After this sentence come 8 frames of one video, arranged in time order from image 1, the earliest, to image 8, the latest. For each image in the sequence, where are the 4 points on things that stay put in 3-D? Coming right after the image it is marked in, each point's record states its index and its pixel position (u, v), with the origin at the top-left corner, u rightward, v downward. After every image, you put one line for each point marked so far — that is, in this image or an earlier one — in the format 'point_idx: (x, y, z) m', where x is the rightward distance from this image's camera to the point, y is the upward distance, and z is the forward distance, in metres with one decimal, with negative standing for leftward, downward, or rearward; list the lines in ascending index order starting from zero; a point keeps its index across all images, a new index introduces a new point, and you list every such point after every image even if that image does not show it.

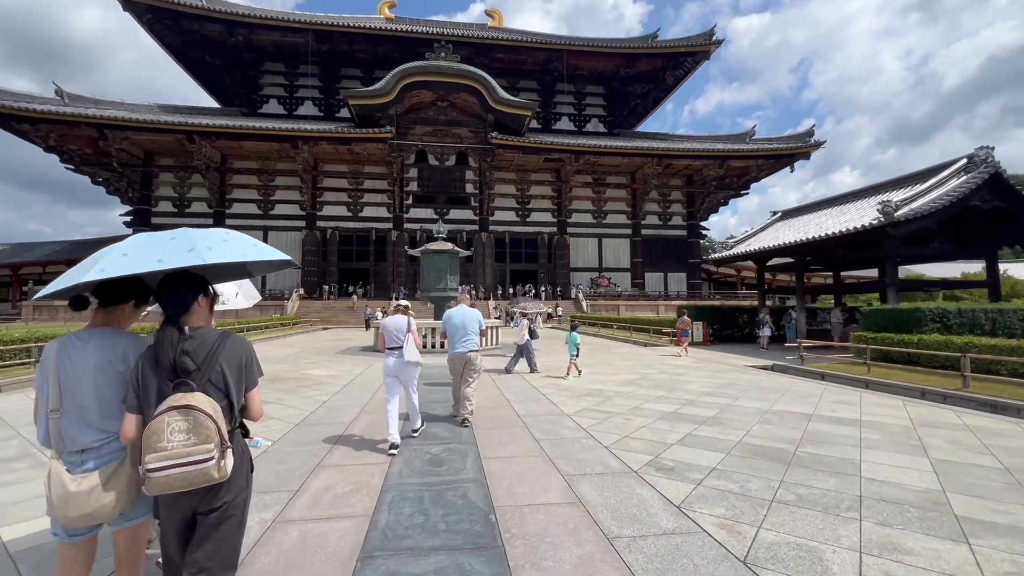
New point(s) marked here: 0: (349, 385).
0: (-2.8, -1.7, +8.3) m
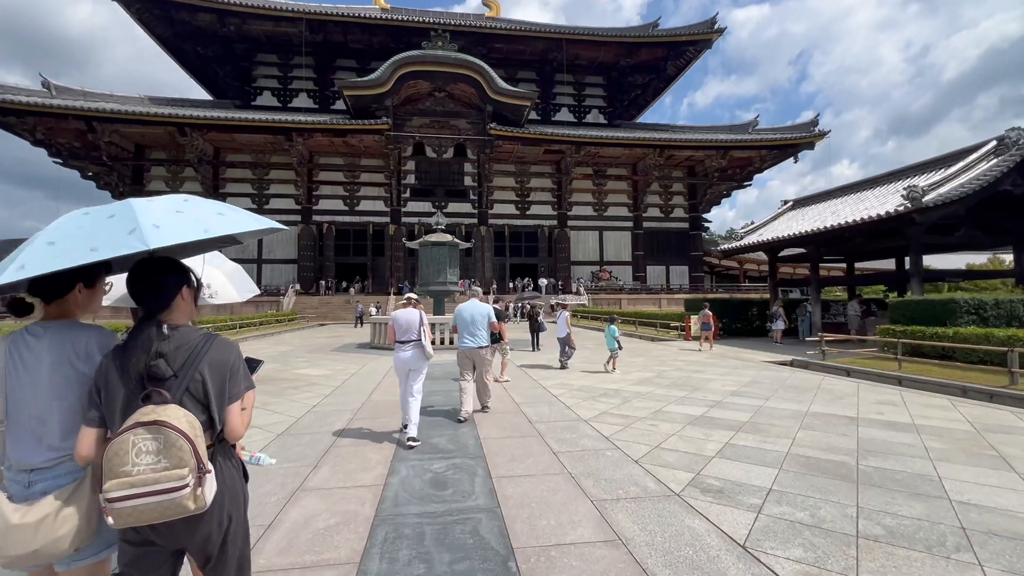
0: (-2.7, -1.6, +7.7) m
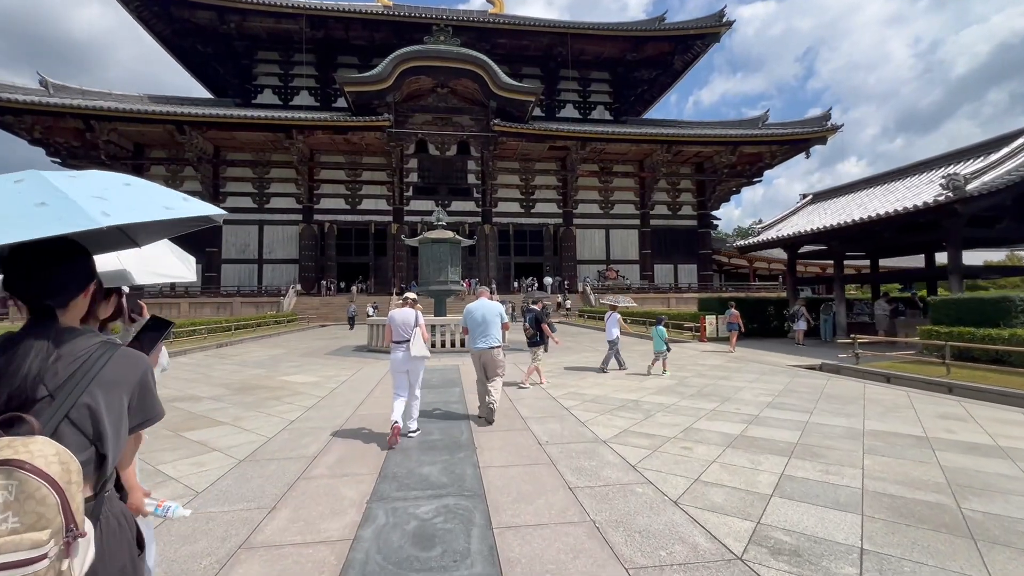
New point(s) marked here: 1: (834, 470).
0: (-2.7, -1.6, +7.0) m
1: (+2.5, -1.4, +3.7) m
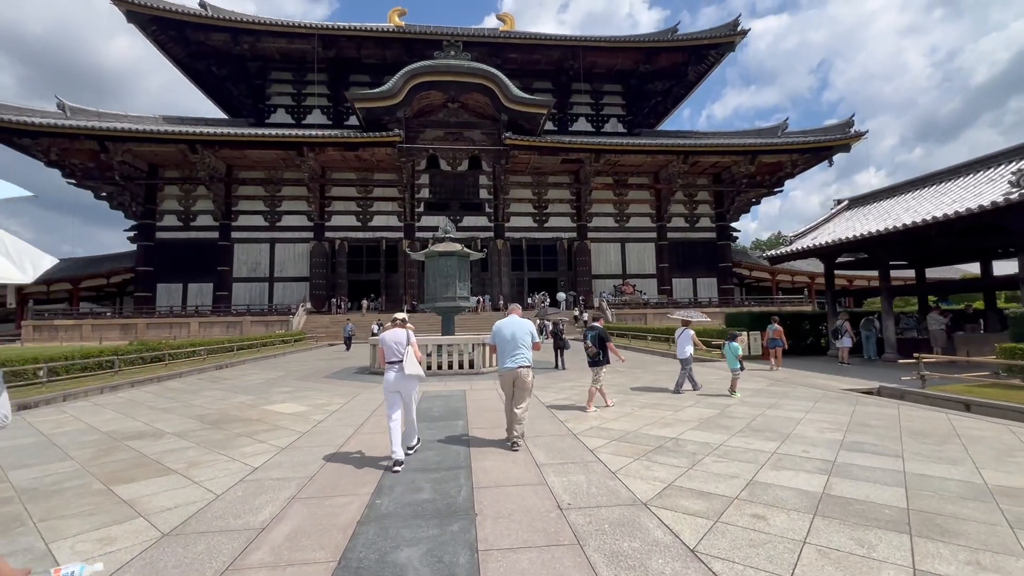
0: (-2.5, -1.8, +6.0) m
1: (+2.5, -1.4, +2.6) m
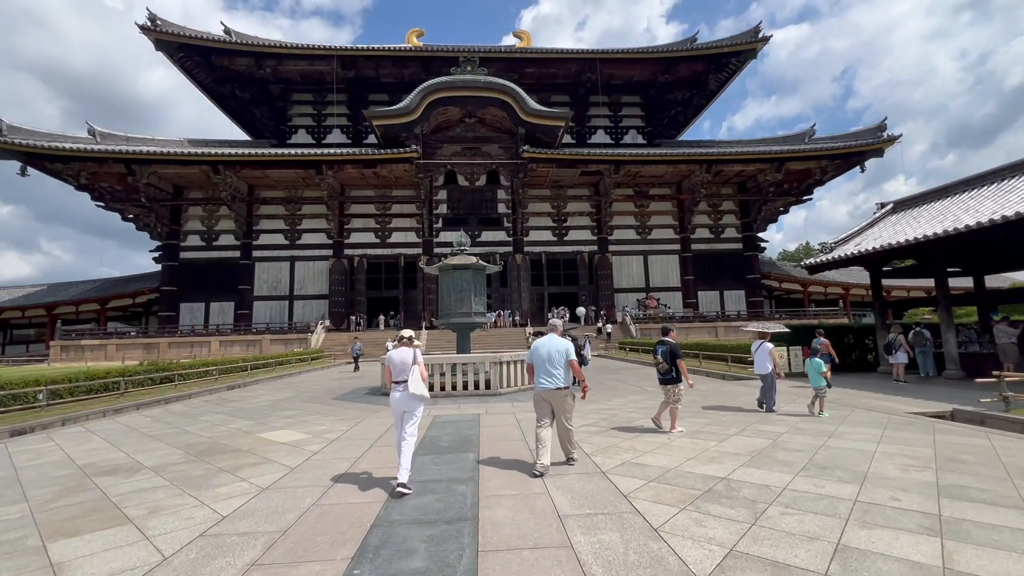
0: (-2.3, -2.0, +5.3) m
1: (+2.6, -1.4, +1.7) m
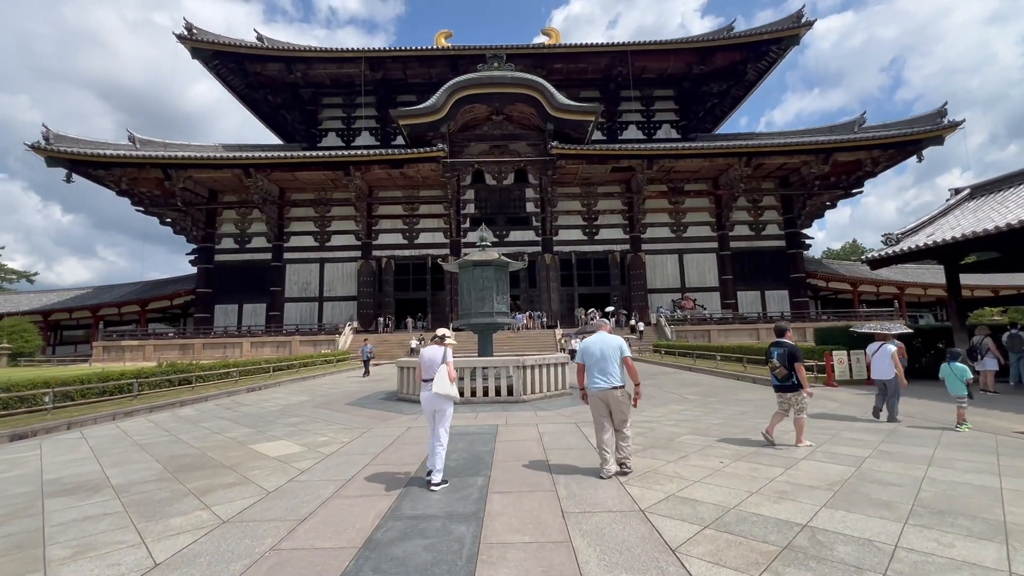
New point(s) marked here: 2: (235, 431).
0: (-2.1, -1.9, +4.5) m
1: (+2.5, -1.3, +0.6) m
2: (-4.4, -2.3, +7.6) m
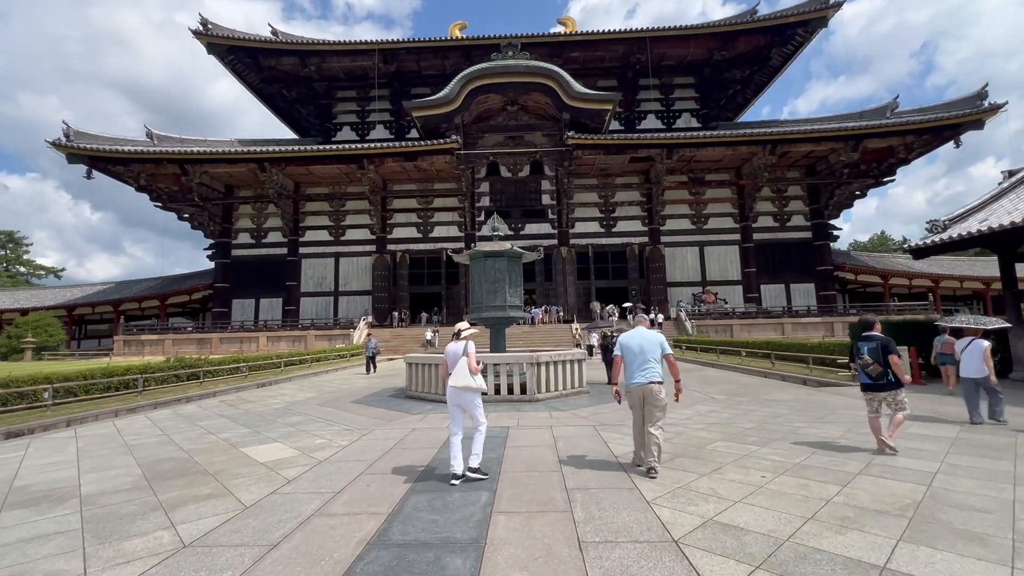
0: (-2.1, -1.8, +4.1) m
1: (+2.4, -1.3, -0.1) m
2: (-4.2, -2.1, +7.1) m
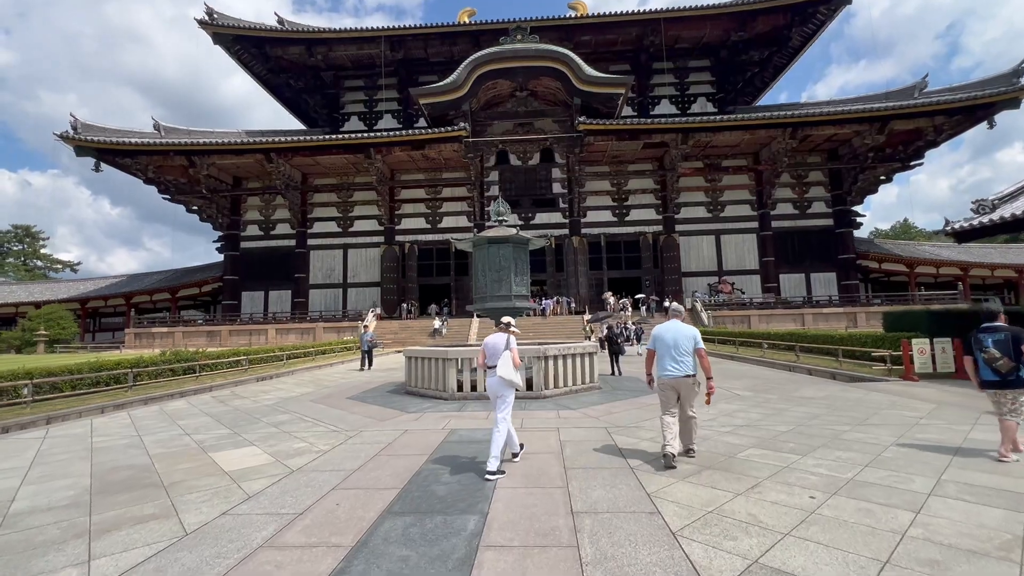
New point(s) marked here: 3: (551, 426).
0: (-2.1, -1.7, +3.4) m
1: (+2.3, -1.2, -0.8) m
2: (-4.2, -2.0, +6.6) m
3: (+0.5, -1.8, +6.3) m
